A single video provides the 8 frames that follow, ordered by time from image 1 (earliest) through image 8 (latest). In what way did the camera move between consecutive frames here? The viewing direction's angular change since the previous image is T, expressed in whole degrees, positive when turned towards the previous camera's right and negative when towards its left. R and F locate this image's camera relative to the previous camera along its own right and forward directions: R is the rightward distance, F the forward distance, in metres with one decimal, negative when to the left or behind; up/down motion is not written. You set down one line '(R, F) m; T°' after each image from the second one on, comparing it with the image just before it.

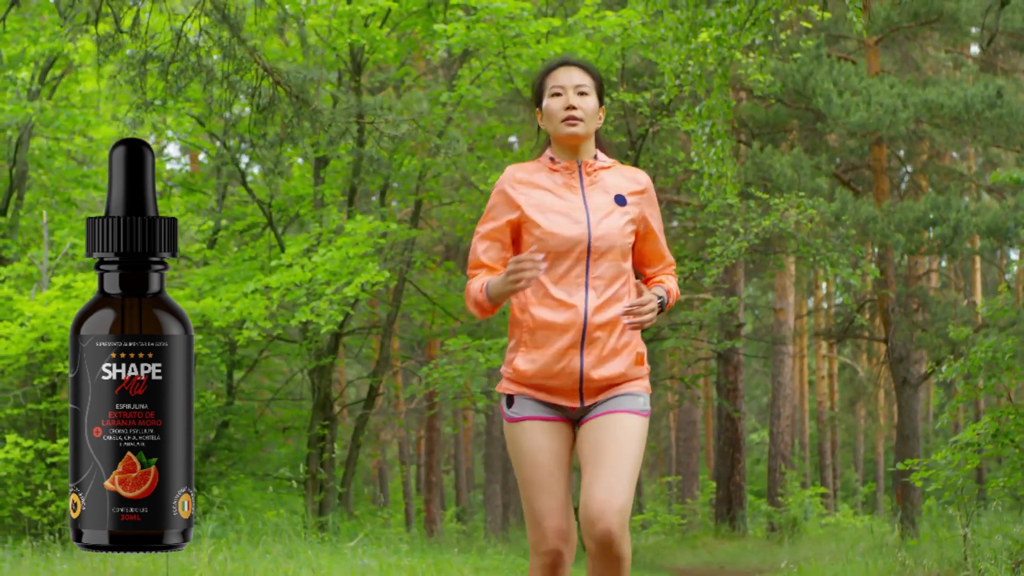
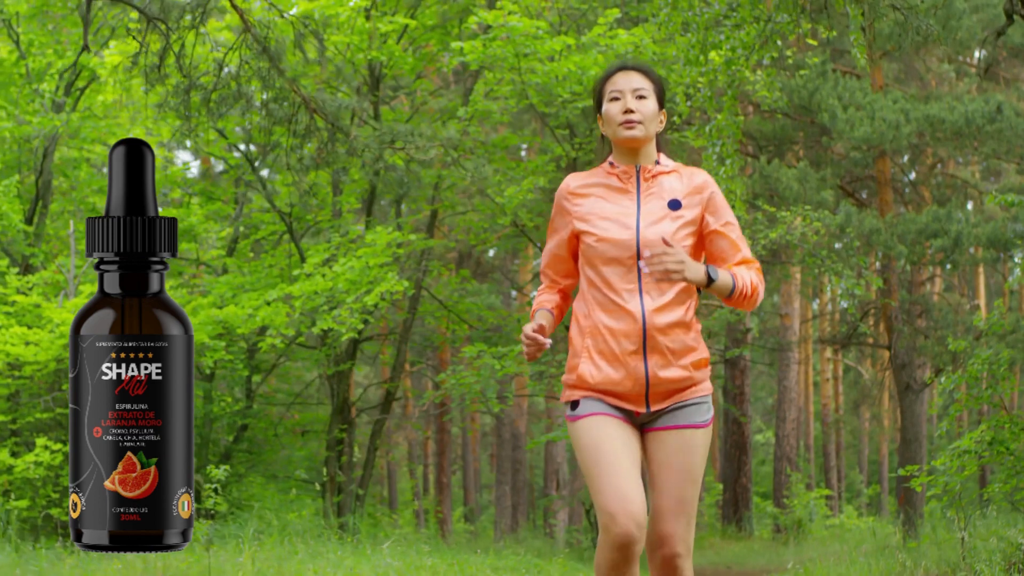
(-0.1, -0.4) m; 0°
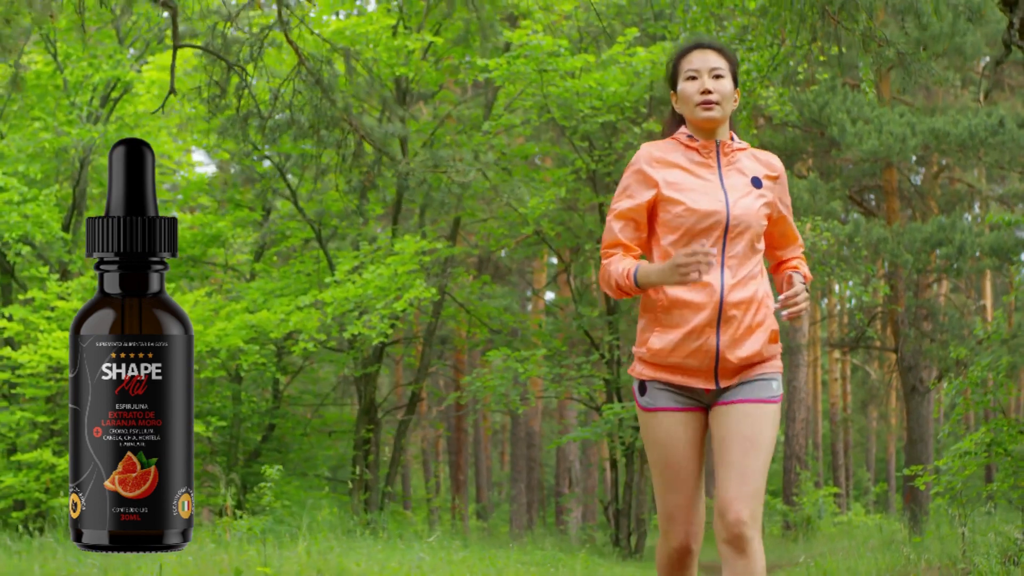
(-0.2, -0.6) m; 0°
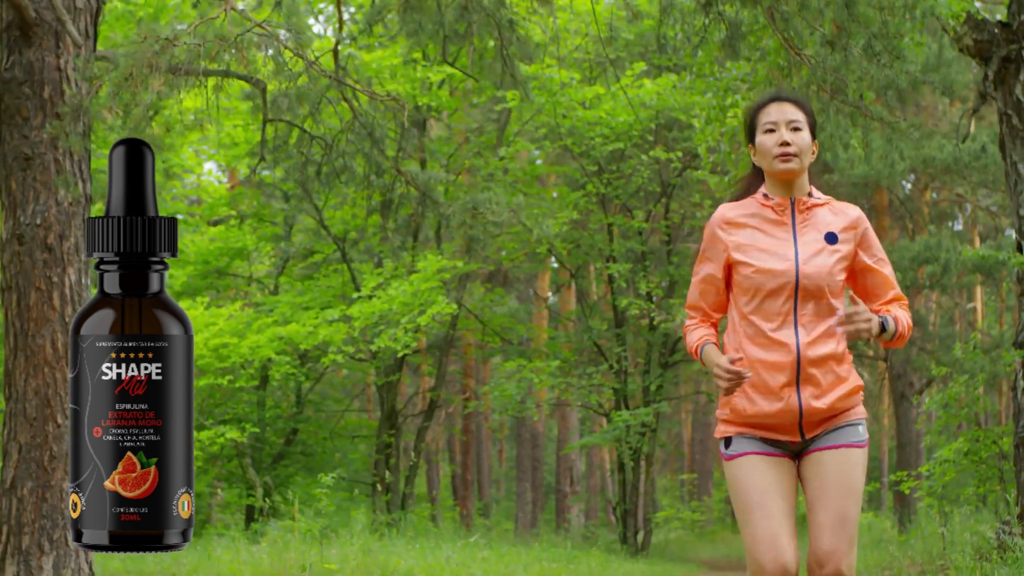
(-0.3, -1.0) m; 0°
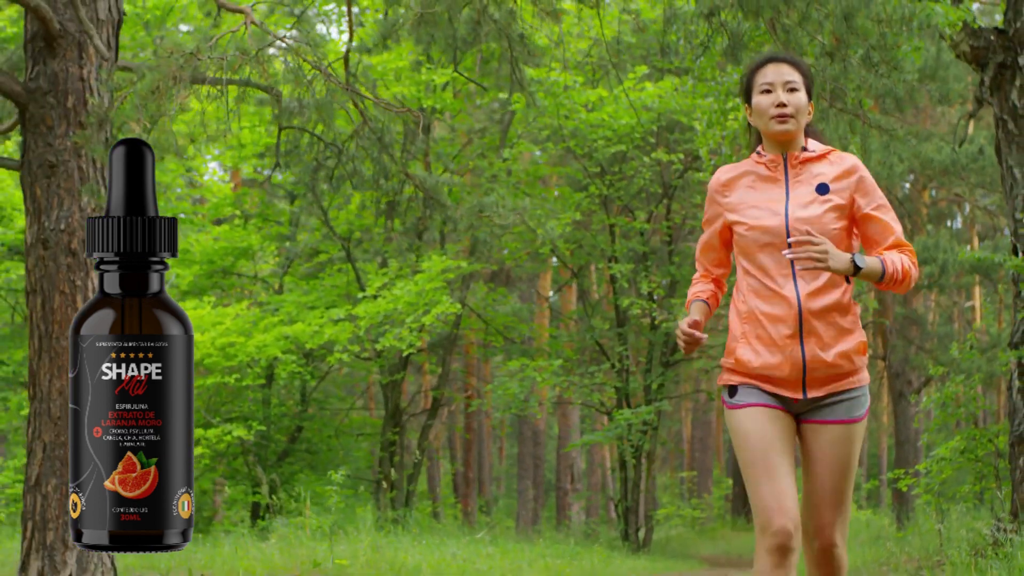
(-0.1, -0.2) m; 0°
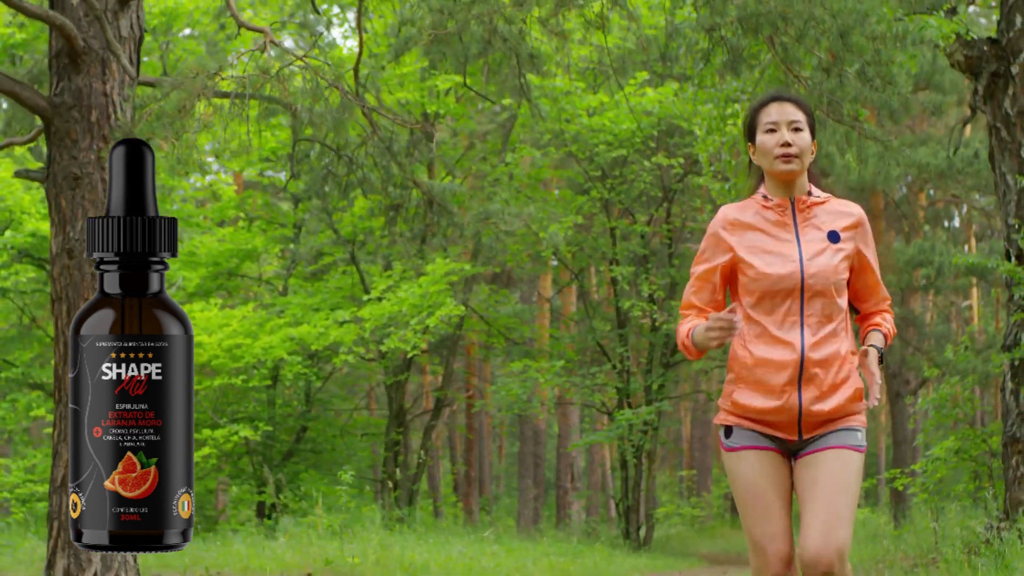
(-0.1, -0.2) m; 0°
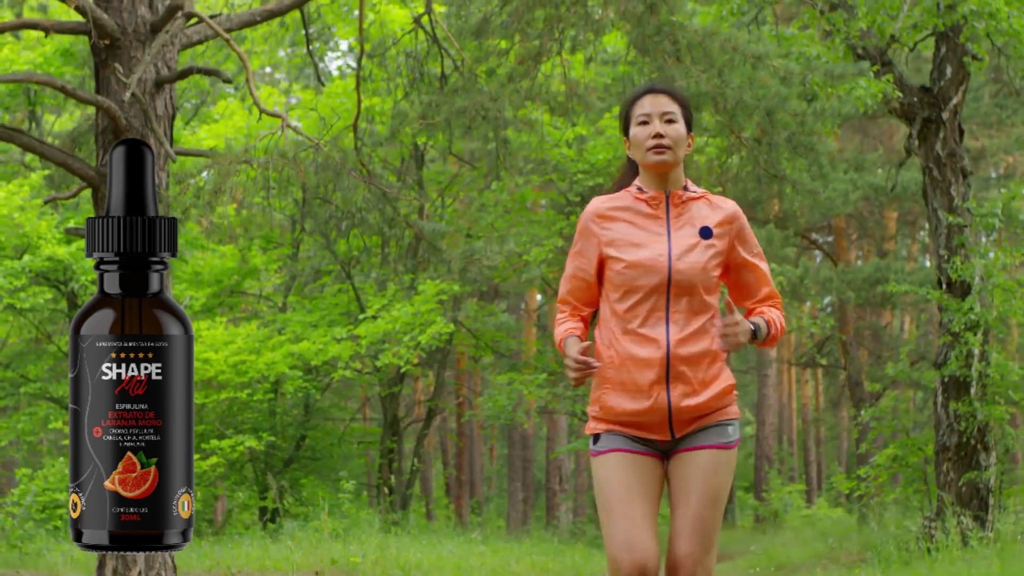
(+0.1, -1.2) m; 0°
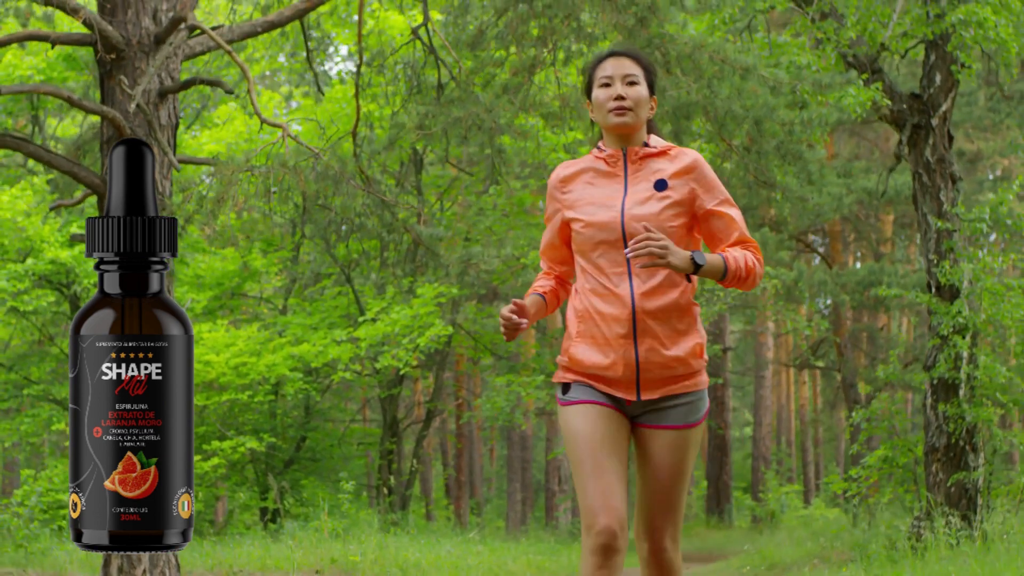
(0.0, -0.2) m; 0°
